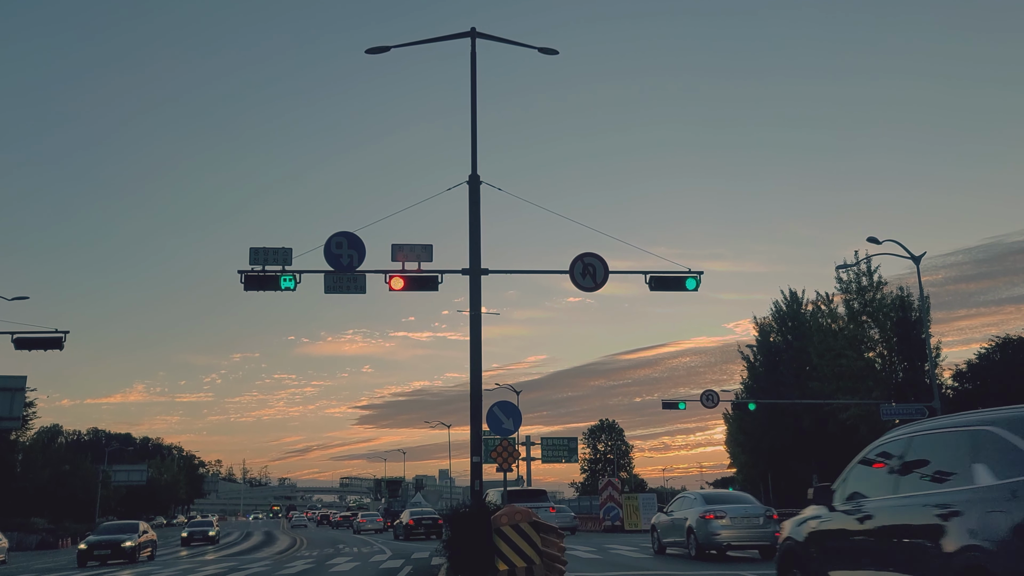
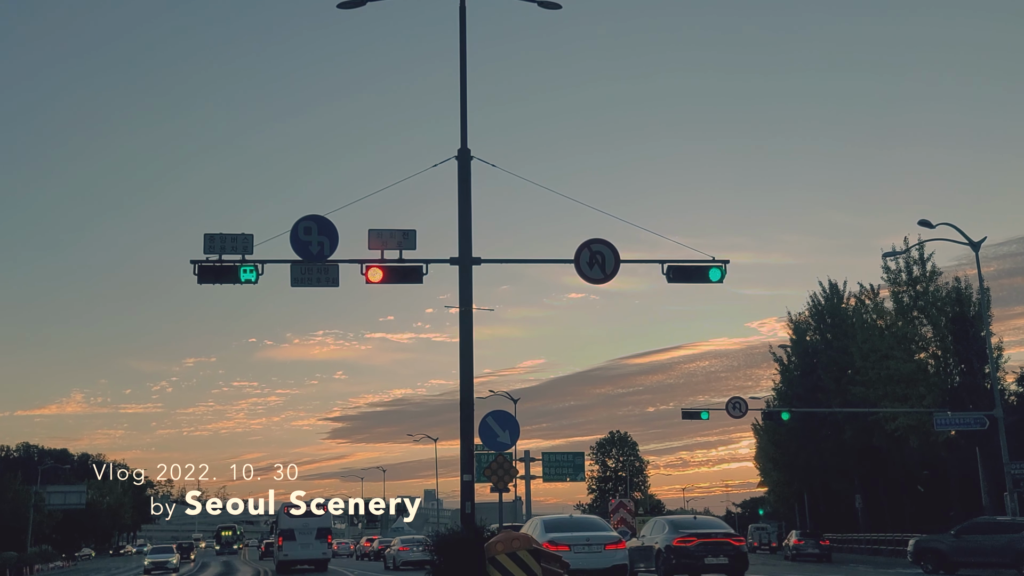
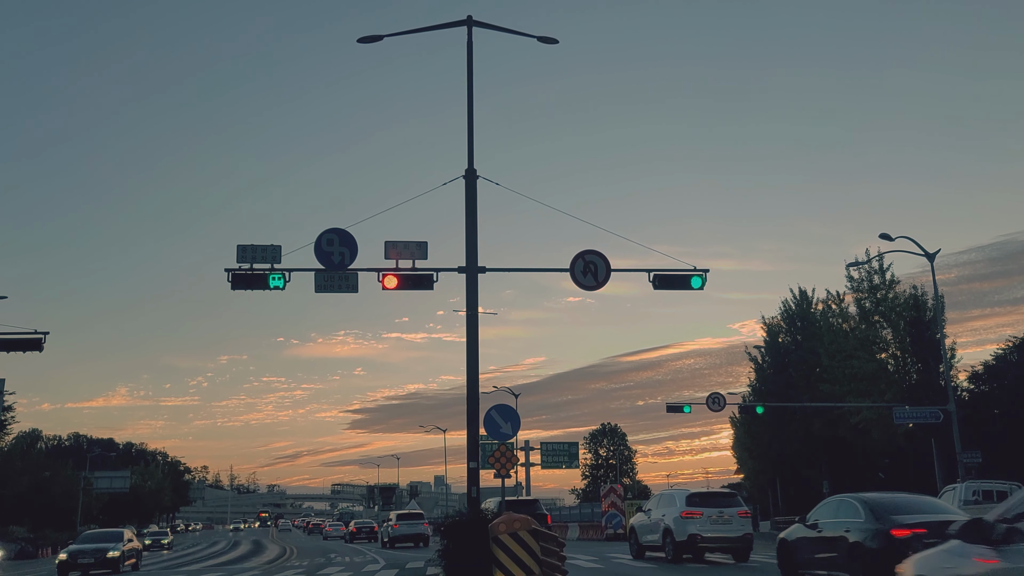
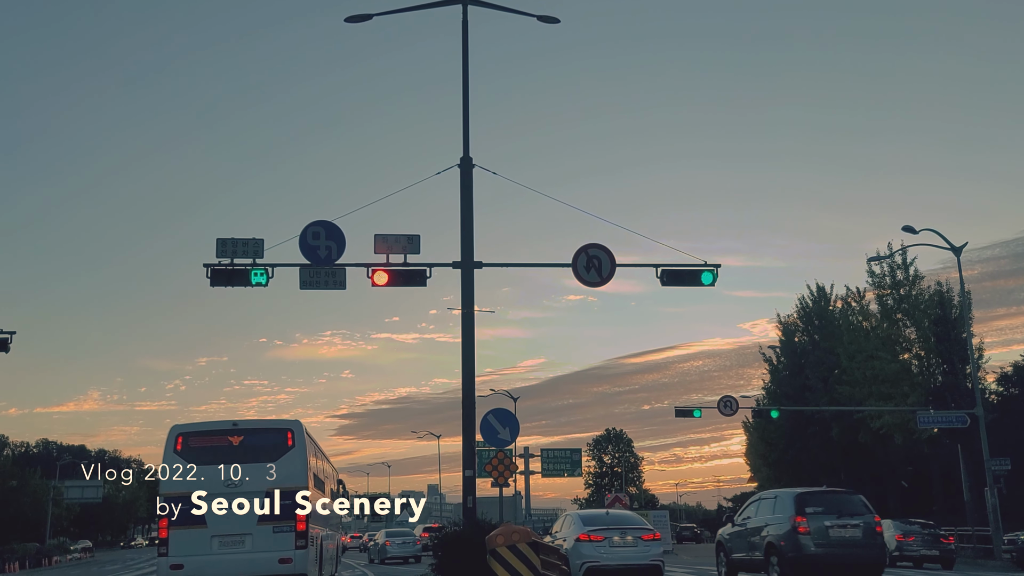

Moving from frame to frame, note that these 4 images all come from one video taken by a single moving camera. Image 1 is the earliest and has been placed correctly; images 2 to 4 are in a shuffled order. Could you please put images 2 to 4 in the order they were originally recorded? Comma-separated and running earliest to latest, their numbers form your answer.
3, 4, 2
